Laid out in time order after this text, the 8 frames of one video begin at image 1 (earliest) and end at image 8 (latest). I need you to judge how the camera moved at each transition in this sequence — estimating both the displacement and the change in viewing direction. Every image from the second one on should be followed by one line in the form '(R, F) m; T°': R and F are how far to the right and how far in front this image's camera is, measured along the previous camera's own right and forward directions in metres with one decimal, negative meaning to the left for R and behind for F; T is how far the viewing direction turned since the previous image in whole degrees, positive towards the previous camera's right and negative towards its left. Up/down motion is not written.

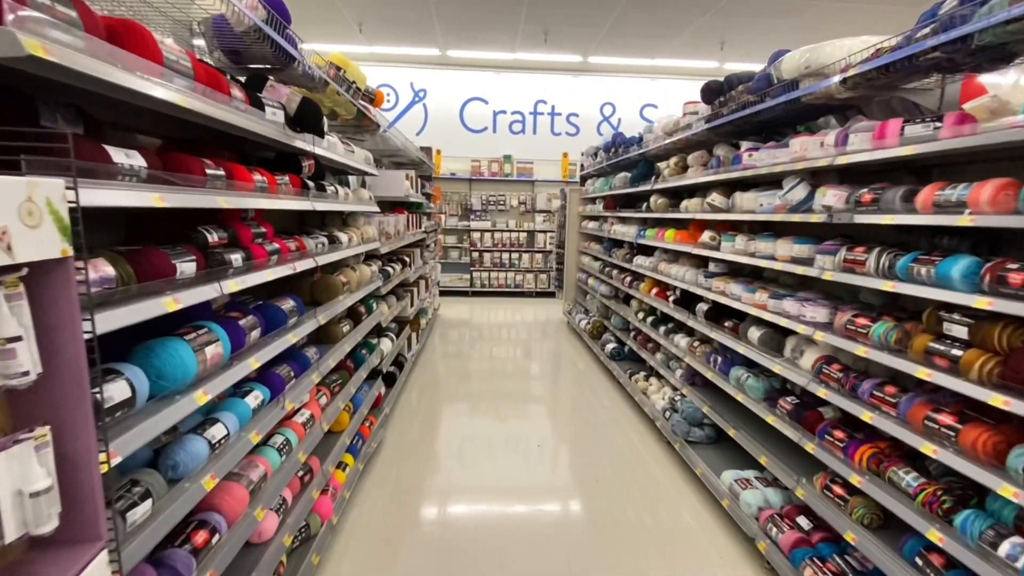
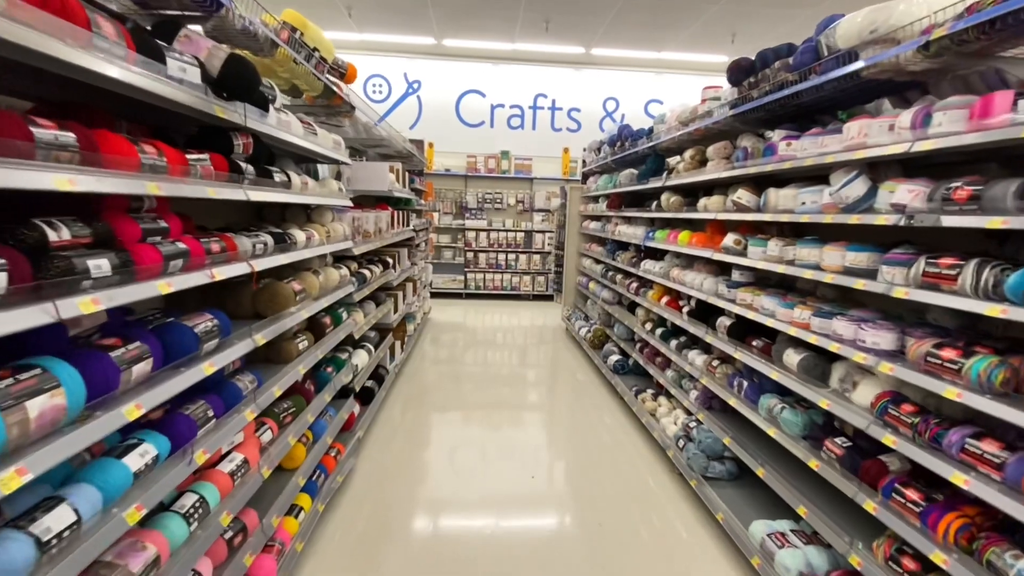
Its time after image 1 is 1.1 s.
(0.0, +0.4) m; 0°
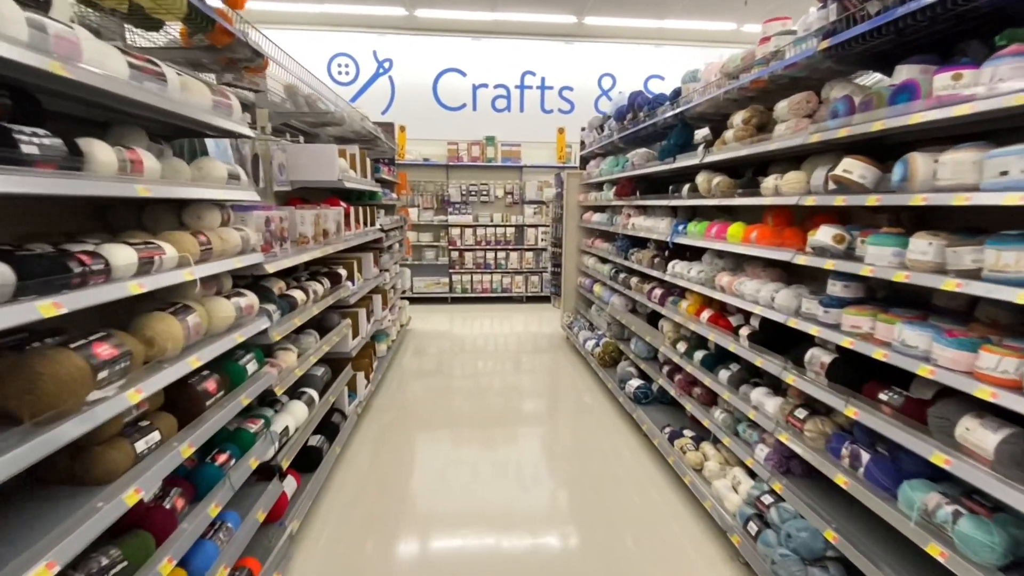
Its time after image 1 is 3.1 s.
(0.0, +0.9) m; +1°
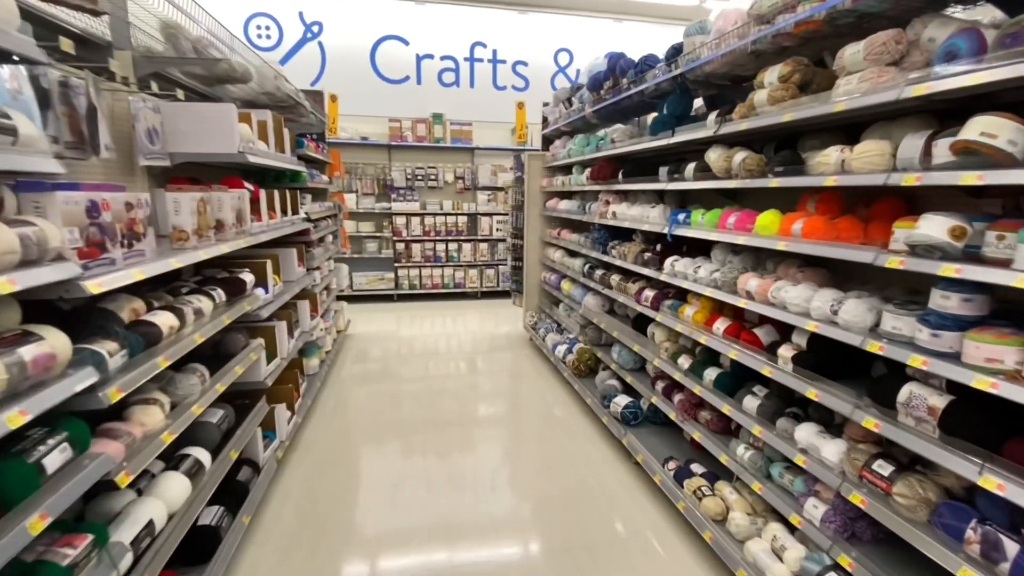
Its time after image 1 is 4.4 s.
(-0.1, +0.6) m; +6°
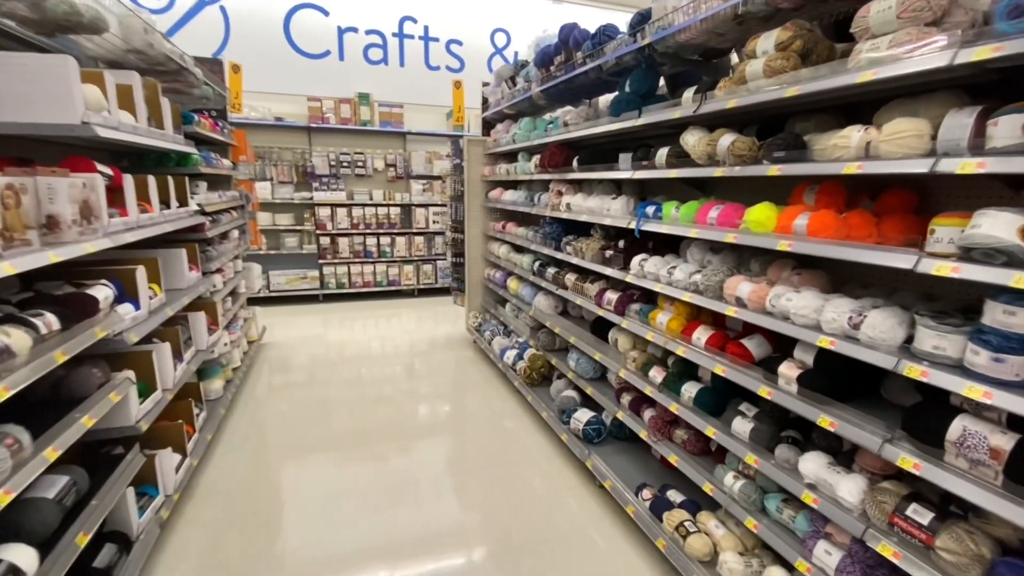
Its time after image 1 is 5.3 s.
(0.0, +0.4) m; +8°
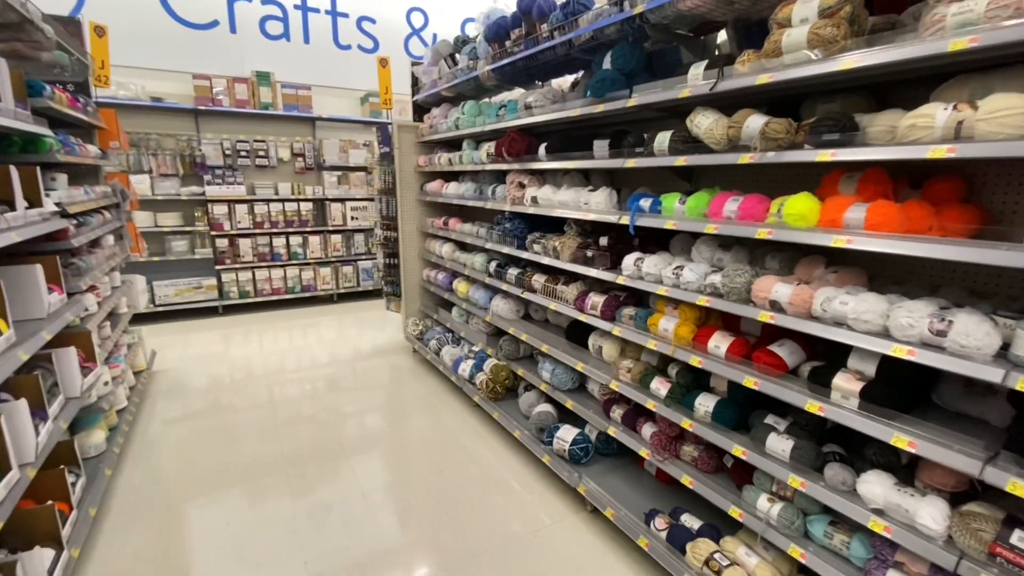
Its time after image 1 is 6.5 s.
(-0.3, +0.4) m; +11°
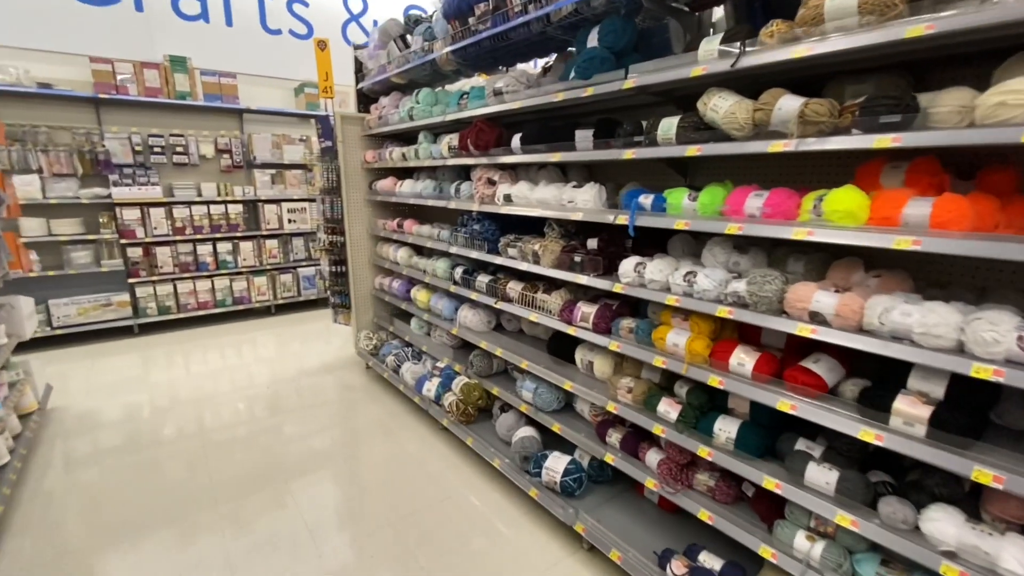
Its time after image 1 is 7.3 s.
(-0.1, +0.3) m; +6°
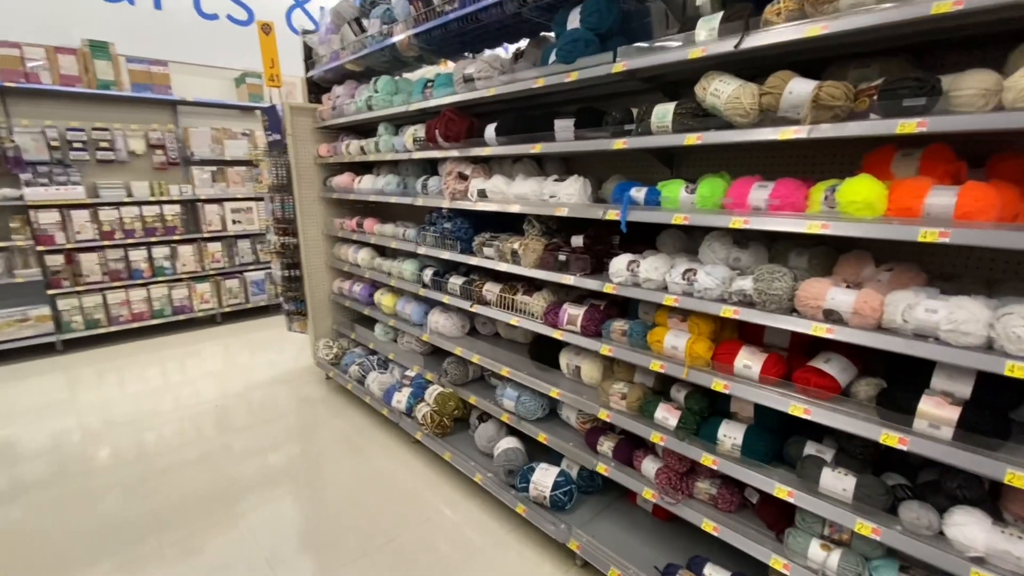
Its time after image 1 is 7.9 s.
(-0.1, +0.2) m; +5°
